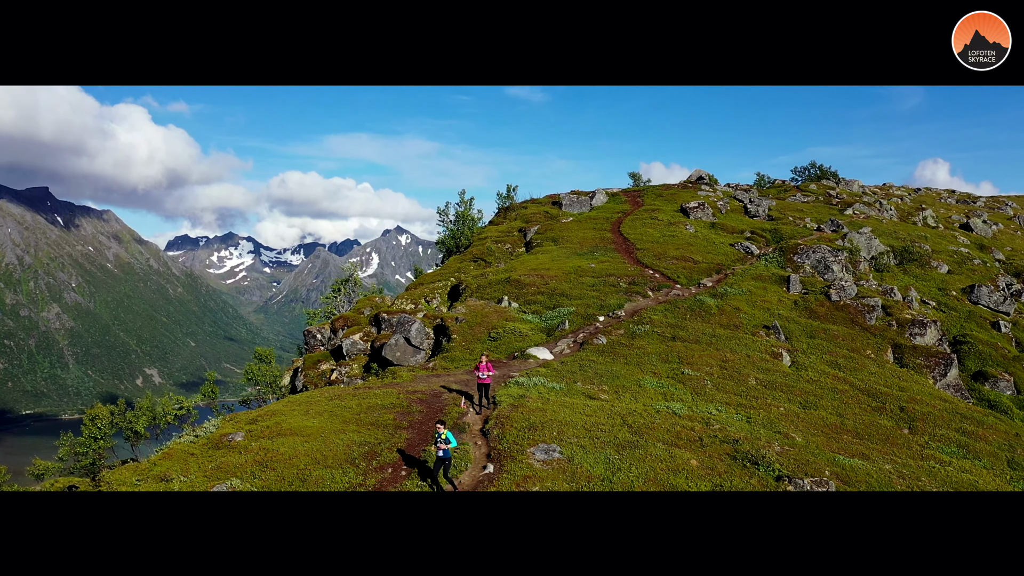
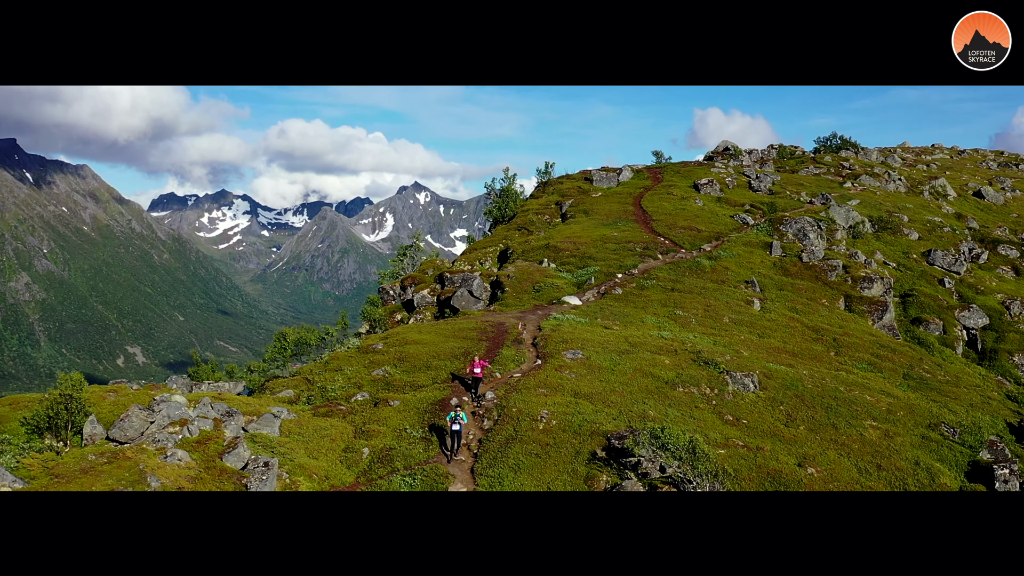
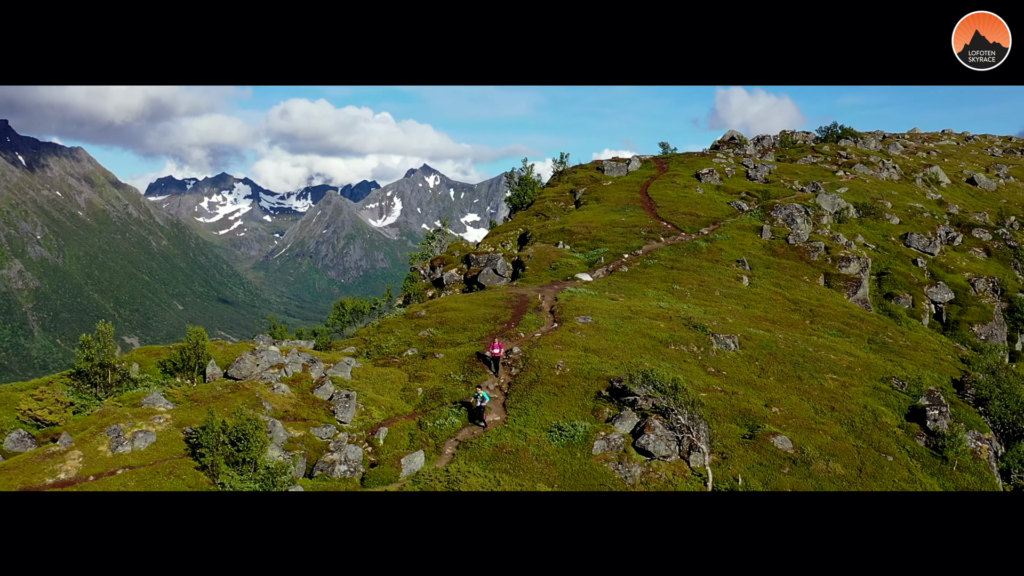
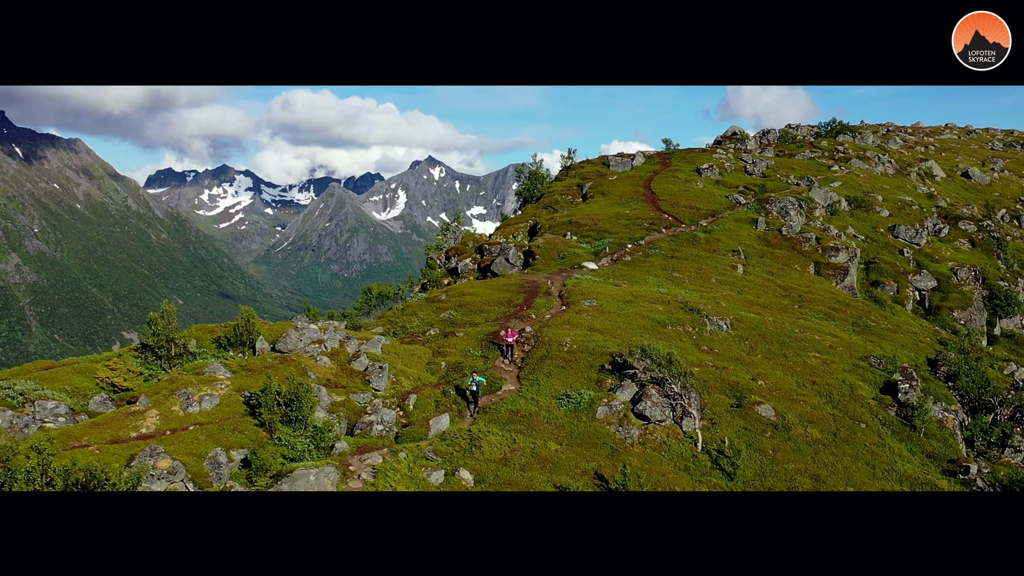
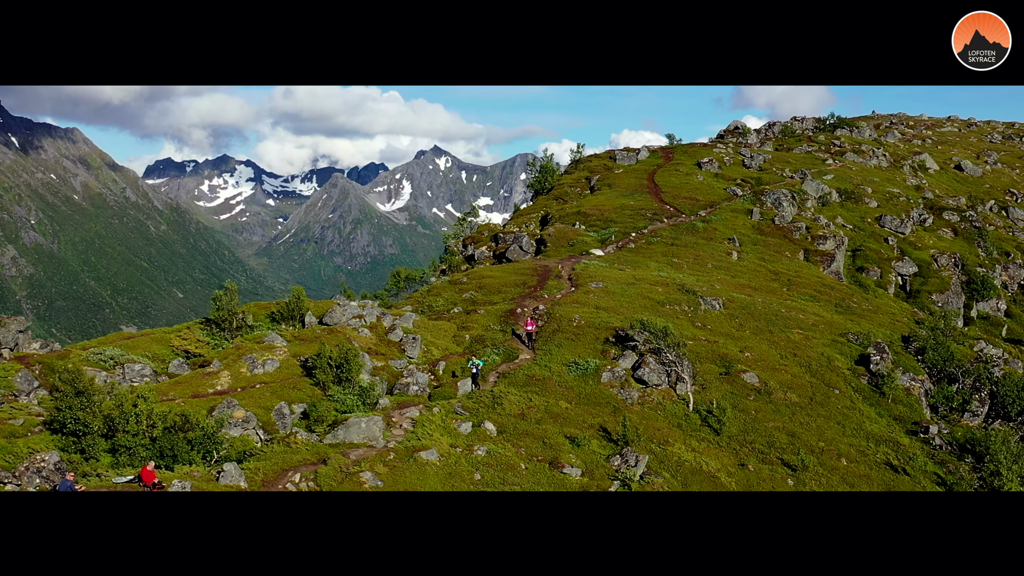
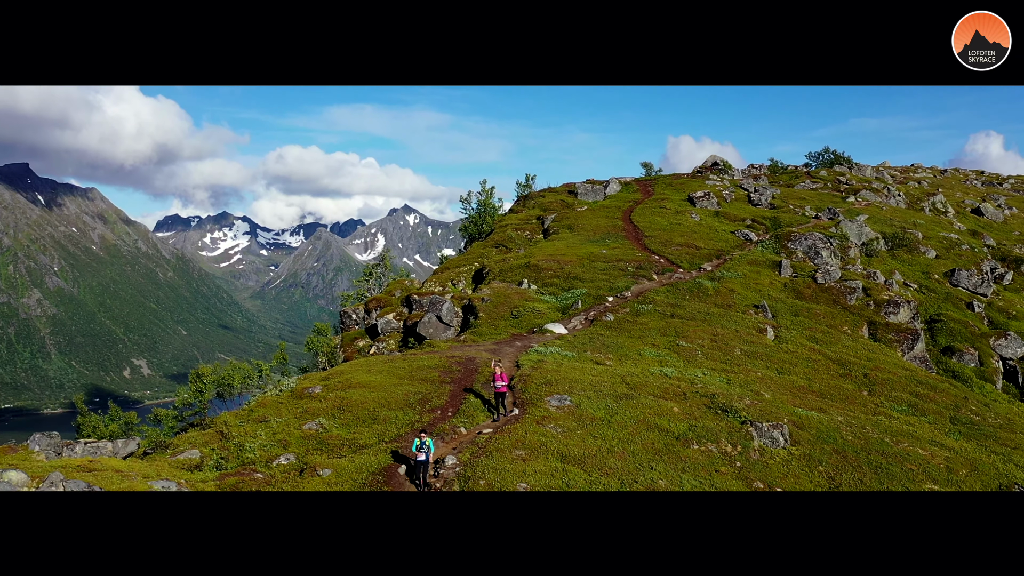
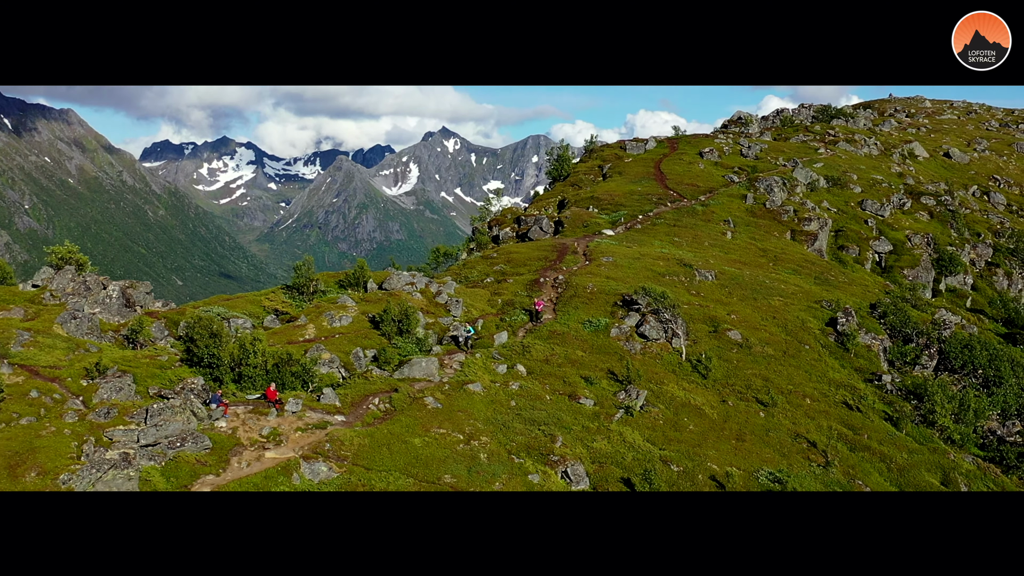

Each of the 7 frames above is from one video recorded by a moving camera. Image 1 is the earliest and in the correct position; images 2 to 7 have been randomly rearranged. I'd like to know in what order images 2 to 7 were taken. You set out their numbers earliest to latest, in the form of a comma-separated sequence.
6, 2, 3, 4, 5, 7
